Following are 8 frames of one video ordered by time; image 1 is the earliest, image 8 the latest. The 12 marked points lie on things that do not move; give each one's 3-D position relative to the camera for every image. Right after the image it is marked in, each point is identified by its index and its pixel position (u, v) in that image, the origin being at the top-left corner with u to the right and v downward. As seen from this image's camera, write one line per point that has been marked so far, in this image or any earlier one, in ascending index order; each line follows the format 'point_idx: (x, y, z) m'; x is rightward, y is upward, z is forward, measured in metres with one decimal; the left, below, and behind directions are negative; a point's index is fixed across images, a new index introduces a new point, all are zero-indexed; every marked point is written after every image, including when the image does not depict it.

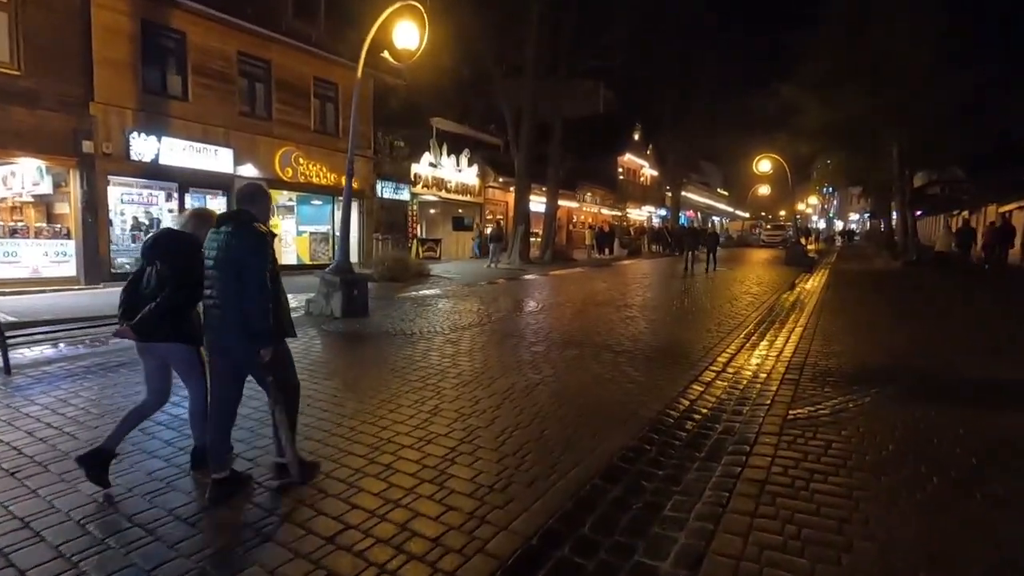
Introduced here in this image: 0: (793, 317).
0: (+4.8, -0.5, +11.3) m
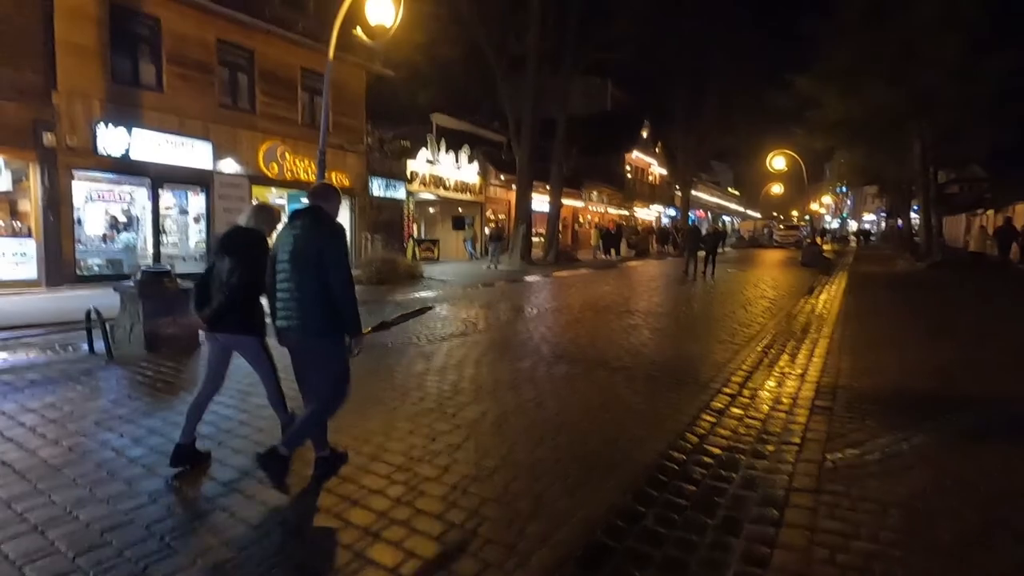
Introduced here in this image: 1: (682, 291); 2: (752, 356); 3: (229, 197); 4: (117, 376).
0: (+4.6, -0.6, +10.1) m
1: (+3.9, -0.1, +14.9) m
2: (+2.9, -0.8, +7.8) m
3: (-7.5, +2.4, +17.4) m
4: (-4.3, -0.9, +7.1) m
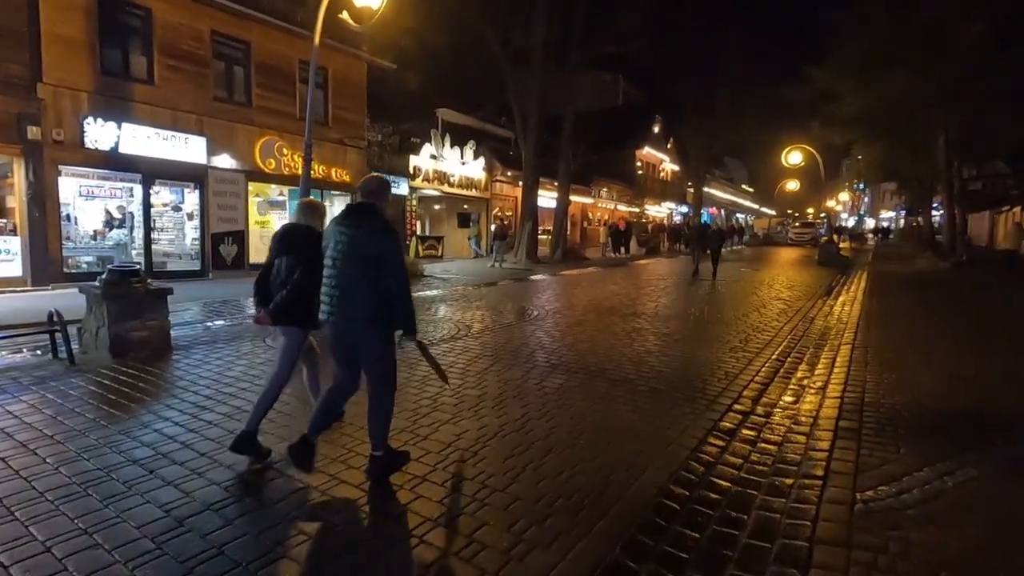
0: (+4.6, -0.6, +9.4) m
1: (+3.9, -0.1, +14.2) m
2: (+2.8, -0.9, +7.1) m
3: (-7.4, +2.4, +16.9) m
4: (-4.4, -1.0, +6.6) m
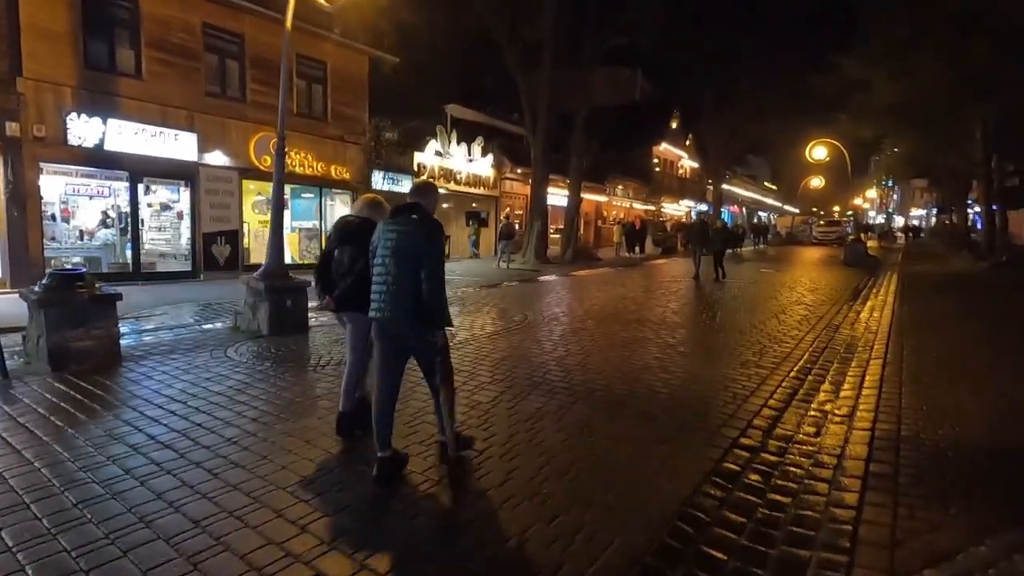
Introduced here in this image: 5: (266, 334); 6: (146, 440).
0: (+4.5, -0.7, +8.4) m
1: (+3.9, -0.1, +13.2) m
2: (+2.5, -0.9, +6.2) m
3: (-7.3, +2.4, +16.2) m
4: (-4.6, -1.0, +5.8) m
5: (-3.4, -0.6, +9.0) m
6: (-2.6, -1.1, +4.7) m
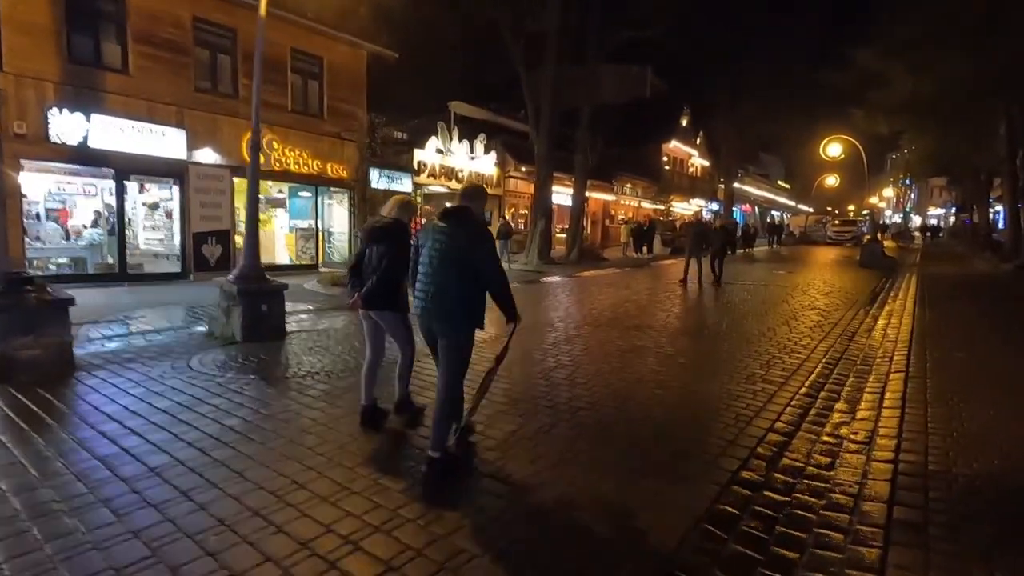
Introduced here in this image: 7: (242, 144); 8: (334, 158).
0: (+4.3, -0.8, +7.7) m
1: (+3.9, -0.2, +12.5) m
2: (+2.4, -1.0, +5.5) m
3: (-7.3, +2.4, +15.8) m
4: (-4.8, -1.1, +5.3) m
5: (-3.5, -0.7, +8.5) m
6: (-2.8, -1.1, +4.1) m
7: (-6.7, +3.6, +16.3) m
8: (-5.0, +3.7, +18.5) m
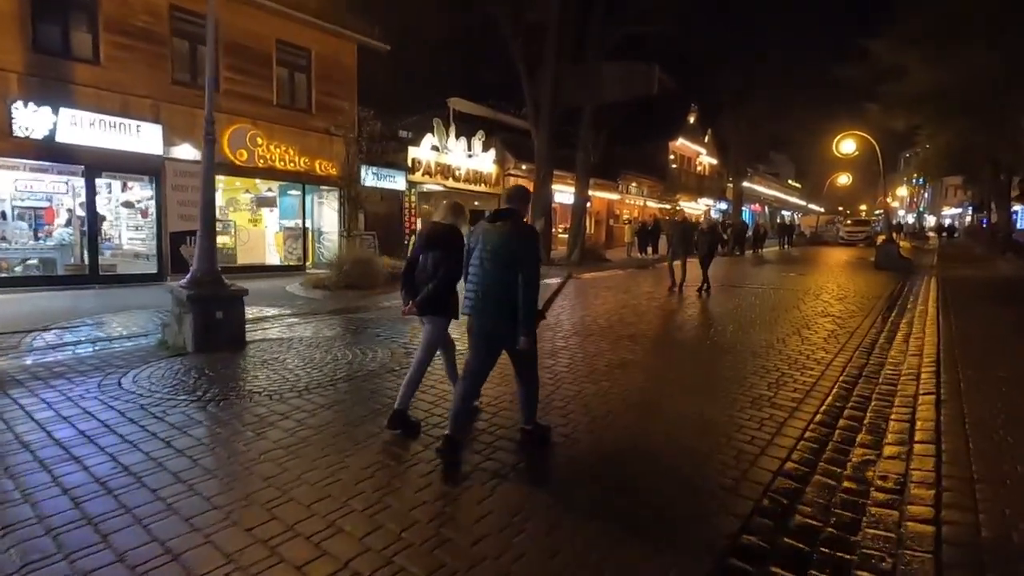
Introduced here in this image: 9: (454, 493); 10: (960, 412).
0: (+4.0, -0.8, +6.8) m
1: (+3.7, -0.3, +11.6) m
2: (+2.1, -1.1, +4.6) m
3: (-7.5, +2.3, +15.0) m
4: (-5.1, -1.1, +4.5) m
5: (-3.8, -0.7, +7.7) m
6: (-3.1, -1.2, +3.3) m
7: (-6.9, +3.5, +15.6) m
8: (-5.1, +3.6, +17.7) m
9: (-0.3, -1.1, +3.7) m
10: (+3.5, -1.0, +5.2) m
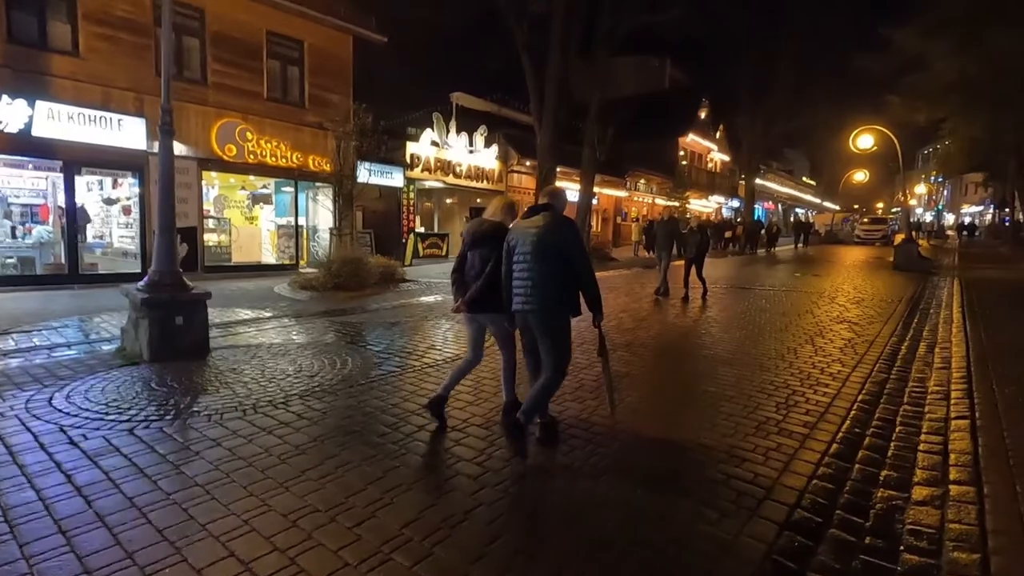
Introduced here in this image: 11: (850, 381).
0: (+3.8, -0.9, +6.0) m
1: (+3.6, -0.3, +10.9) m
2: (+1.8, -1.1, +3.9) m
3: (-7.5, +2.3, +14.5) m
4: (-5.3, -1.2, +4.0) m
5: (-4.0, -0.8, +7.1) m
6: (-3.4, -1.3, +2.7) m
7: (-6.9, +3.5, +15.0) m
8: (-5.1, +3.6, +17.1) m
9: (-0.6, -1.2, +3.0) m
10: (+3.3, -1.0, +4.4) m
11: (+3.2, -0.9, +6.1) m
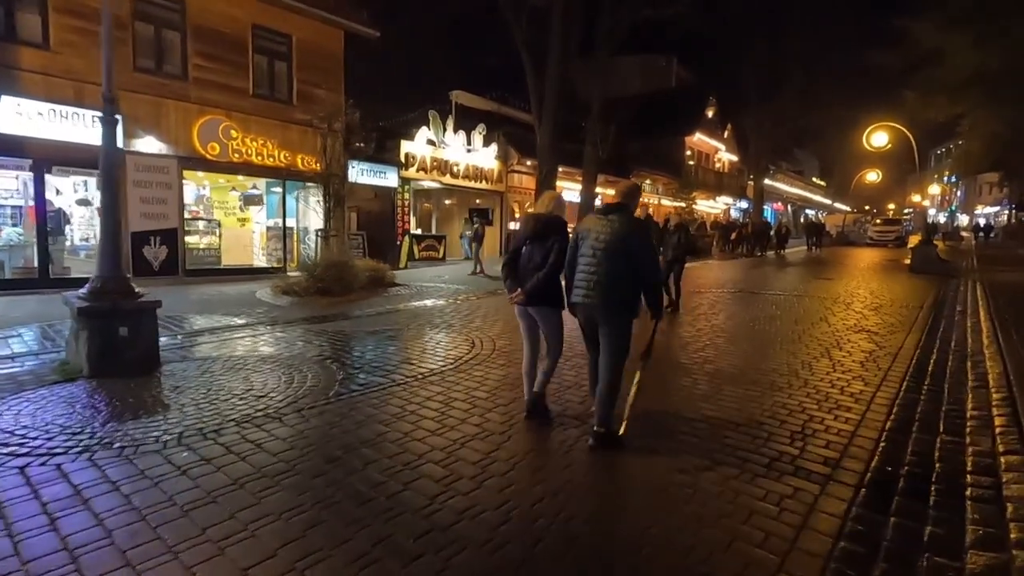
0: (+3.6, -1.0, +5.2) m
1: (+3.4, -0.4, +10.1) m
2: (+1.6, -1.2, +3.1) m
3: (-7.6, +2.2, +13.8) m
4: (-5.6, -1.3, +3.3) m
5: (-4.2, -0.9, +6.4) m
6: (-3.6, -1.3, +2.0) m
7: (-7.0, +3.4, +14.4) m
8: (-5.2, +3.5, +16.4) m
9: (-0.8, -1.3, +2.3) m
10: (+3.1, -1.1, +3.6) m
11: (+3.0, -0.9, +5.3) m
